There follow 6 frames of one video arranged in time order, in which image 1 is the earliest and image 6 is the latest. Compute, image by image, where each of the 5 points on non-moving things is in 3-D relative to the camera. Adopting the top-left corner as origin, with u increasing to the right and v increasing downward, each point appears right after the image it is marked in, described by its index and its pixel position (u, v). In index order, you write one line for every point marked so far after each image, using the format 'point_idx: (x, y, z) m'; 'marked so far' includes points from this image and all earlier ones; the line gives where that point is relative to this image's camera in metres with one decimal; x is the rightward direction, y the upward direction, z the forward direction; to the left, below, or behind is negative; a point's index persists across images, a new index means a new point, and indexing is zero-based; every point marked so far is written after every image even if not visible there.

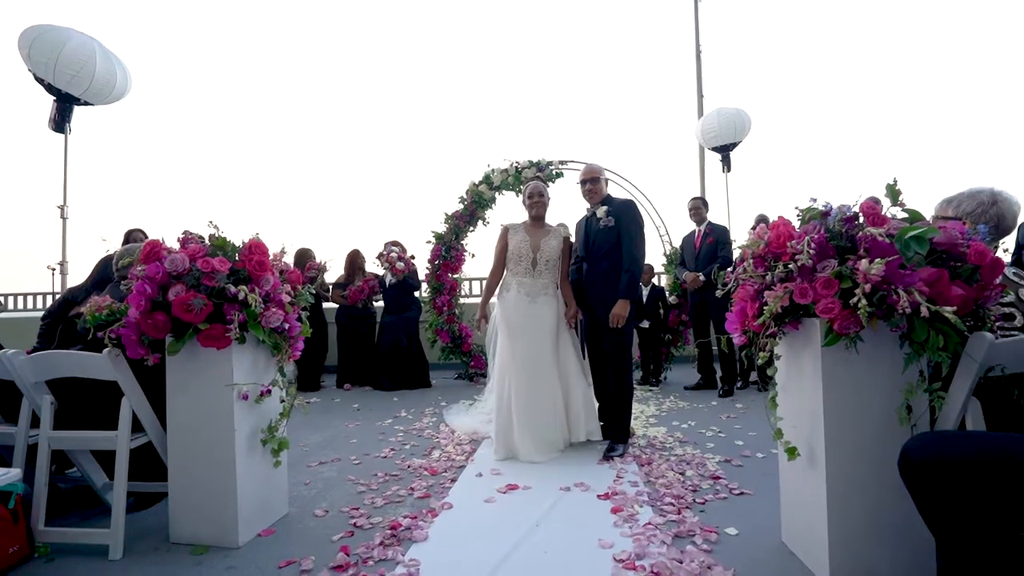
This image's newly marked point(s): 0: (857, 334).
0: (+1.2, -0.2, +1.7) m
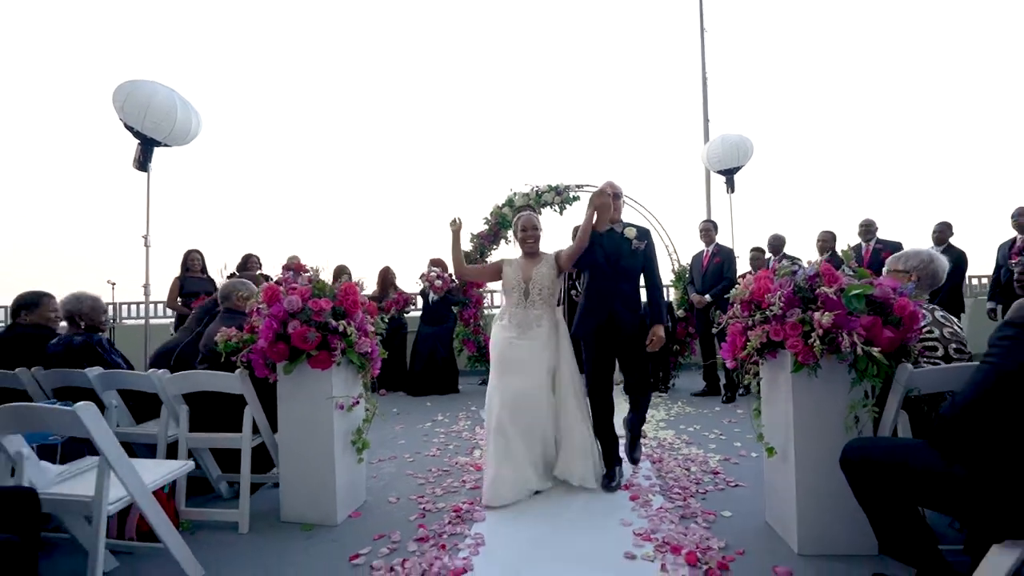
0: (+1.4, -0.3, +2.3) m
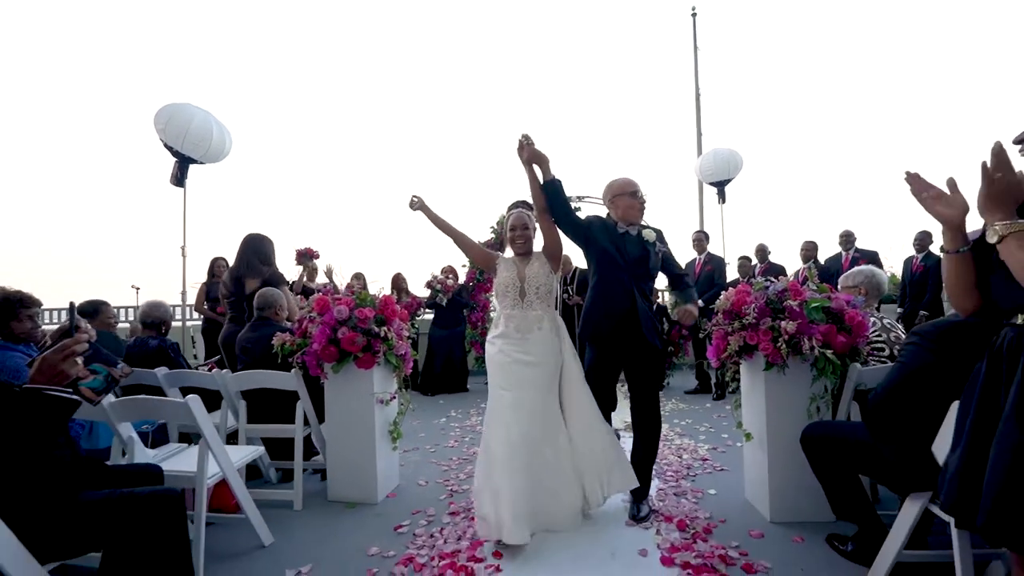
0: (+1.5, -0.4, +2.8) m
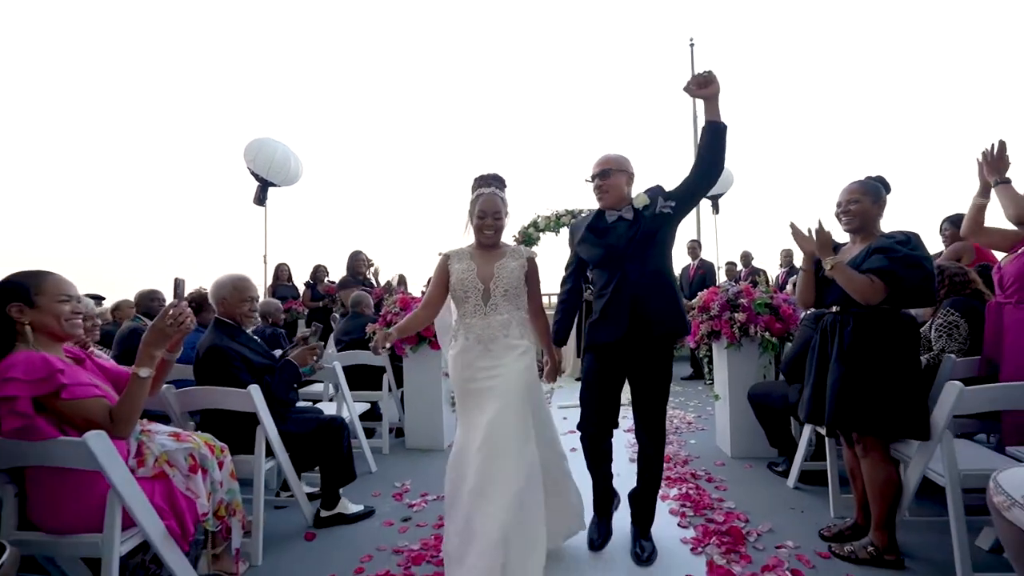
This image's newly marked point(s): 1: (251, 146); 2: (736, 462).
0: (+1.8, -0.4, +4.0) m
1: (-3.6, +1.9, +6.9) m
2: (+1.8, -1.4, +4.0) m
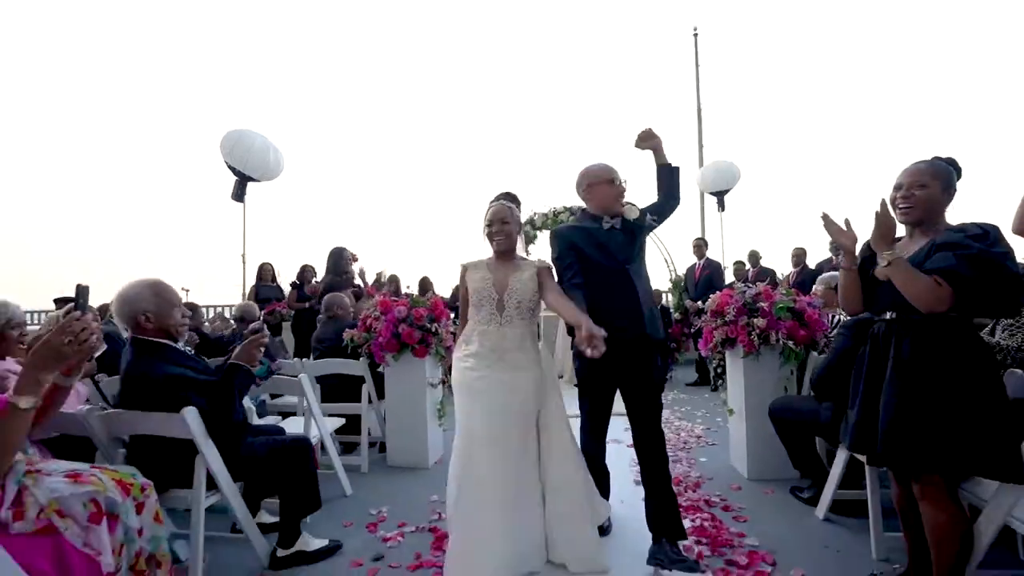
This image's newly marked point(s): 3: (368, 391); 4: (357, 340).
0: (+1.7, -0.5, +3.6) m
1: (-3.6, +1.9, +6.4) m
2: (+1.7, -1.4, +3.6) m
3: (-1.2, -0.9, +4.3) m
4: (-1.3, -0.4, +4.2) m
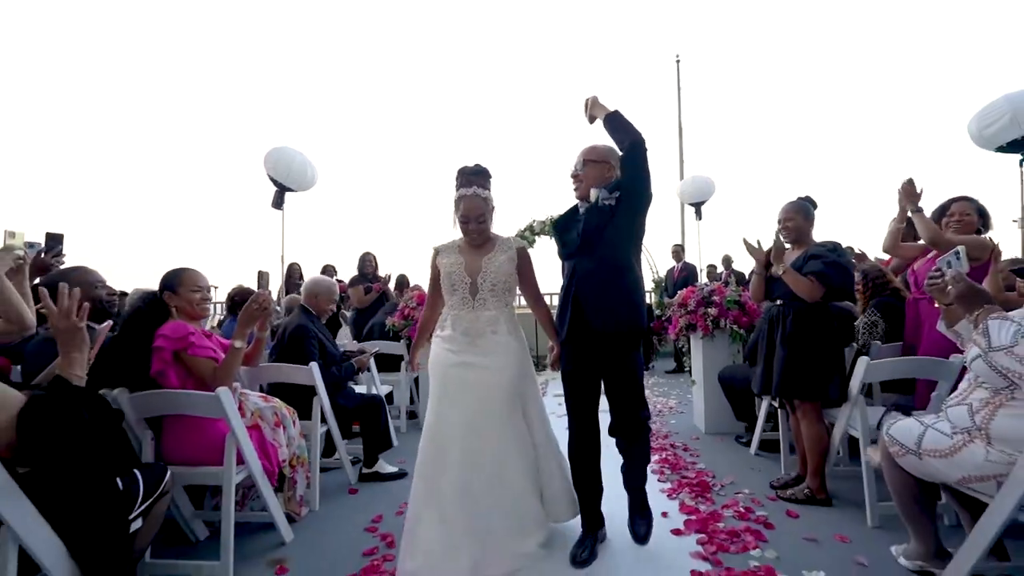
0: (+1.8, -0.4, +4.6) m
1: (-3.6, +2.0, +7.4) m
2: (+1.8, -1.4, +4.6) m
3: (-1.1, -0.8, +5.3) m
4: (-1.2, -0.4, +5.3) m
